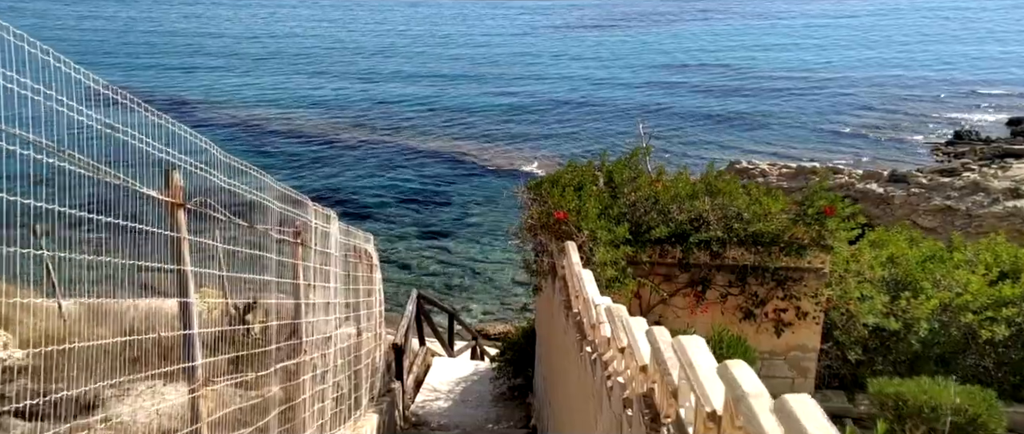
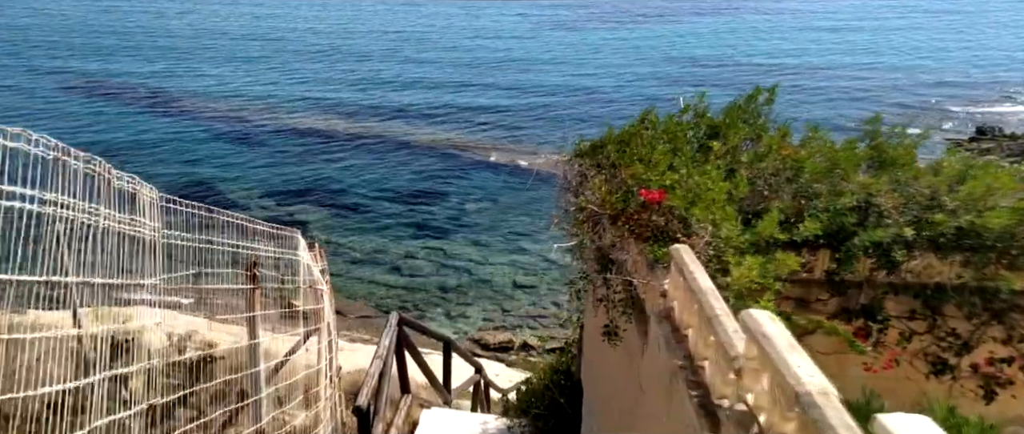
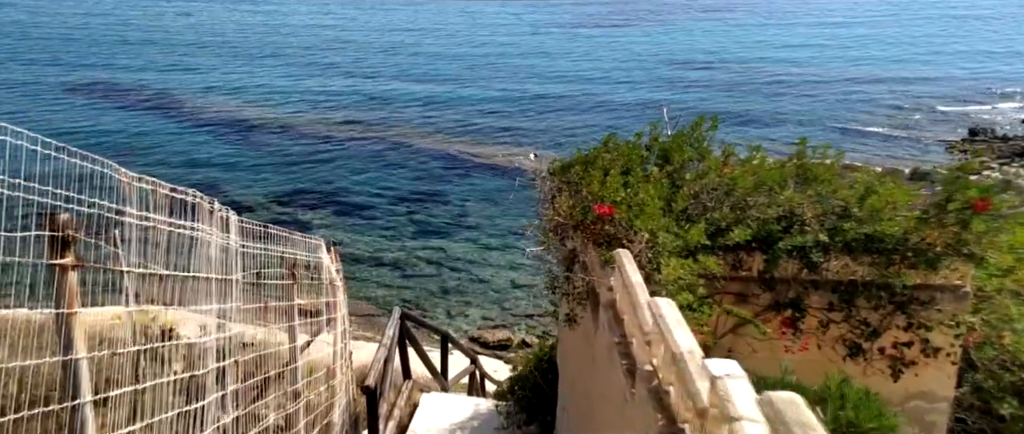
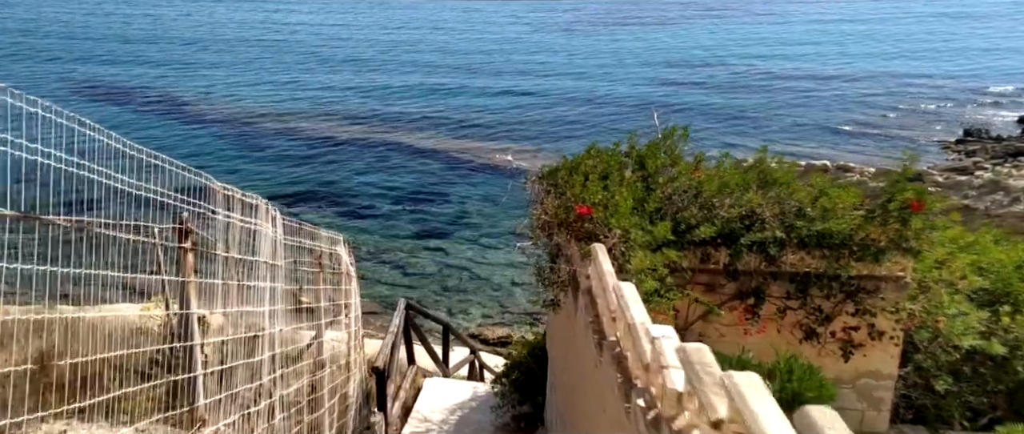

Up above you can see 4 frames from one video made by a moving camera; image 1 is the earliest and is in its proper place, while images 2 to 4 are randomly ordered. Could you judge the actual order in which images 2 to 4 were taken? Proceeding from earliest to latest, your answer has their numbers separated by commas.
4, 3, 2
